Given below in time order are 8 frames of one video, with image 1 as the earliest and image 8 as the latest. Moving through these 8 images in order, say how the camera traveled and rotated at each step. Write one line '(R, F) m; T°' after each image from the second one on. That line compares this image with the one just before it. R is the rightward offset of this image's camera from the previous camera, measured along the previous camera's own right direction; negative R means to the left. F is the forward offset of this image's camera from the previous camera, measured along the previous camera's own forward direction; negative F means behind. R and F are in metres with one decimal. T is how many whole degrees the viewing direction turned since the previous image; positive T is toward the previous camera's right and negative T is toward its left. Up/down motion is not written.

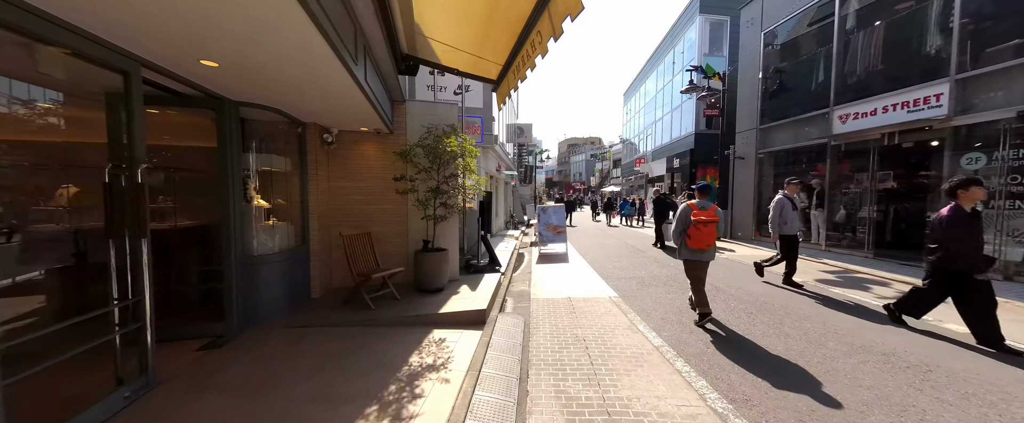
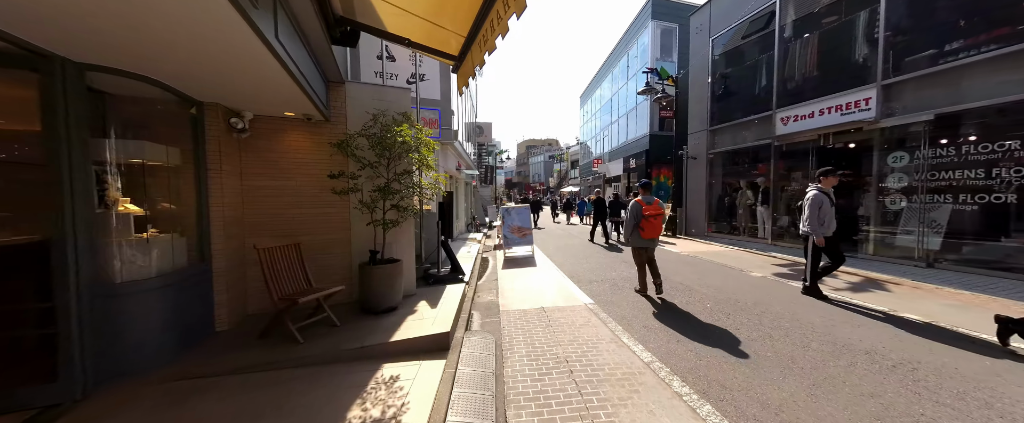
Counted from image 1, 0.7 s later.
(-0.1, +0.6) m; +8°
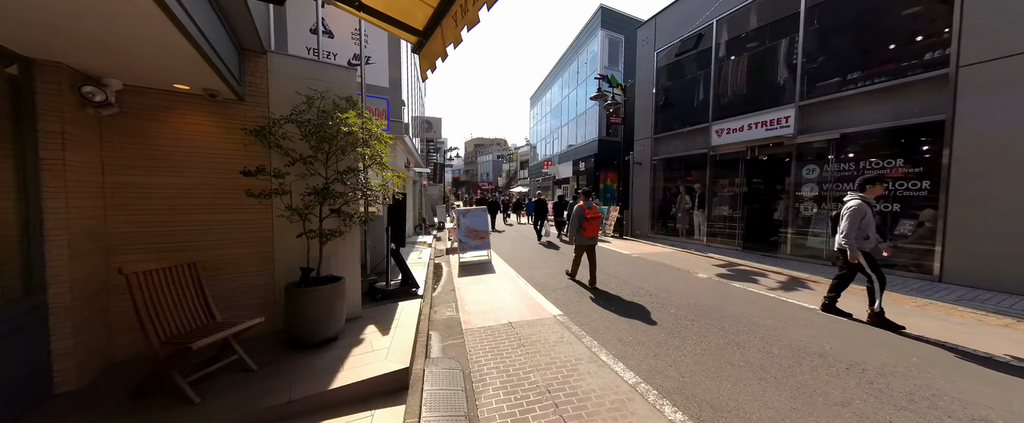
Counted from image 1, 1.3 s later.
(-0.3, +0.5) m; +10°
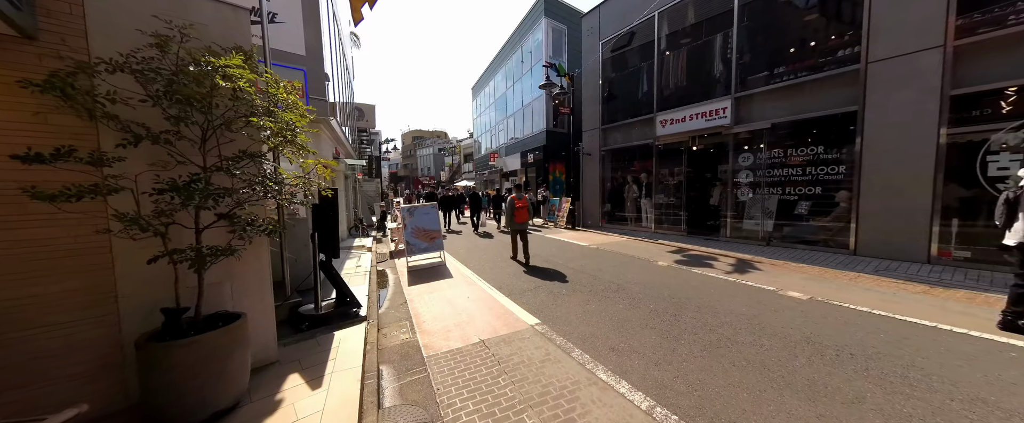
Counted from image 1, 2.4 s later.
(-0.3, +0.7) m; +11°
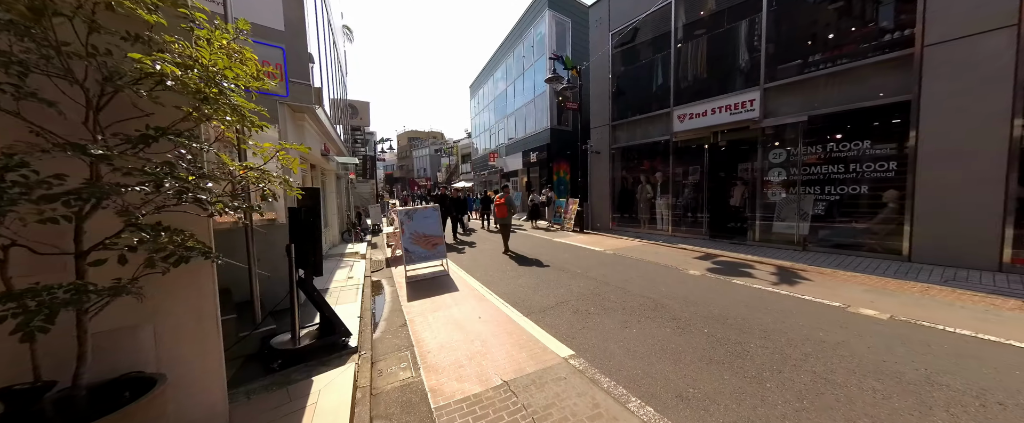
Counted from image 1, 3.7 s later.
(-0.3, +0.8) m; +1°
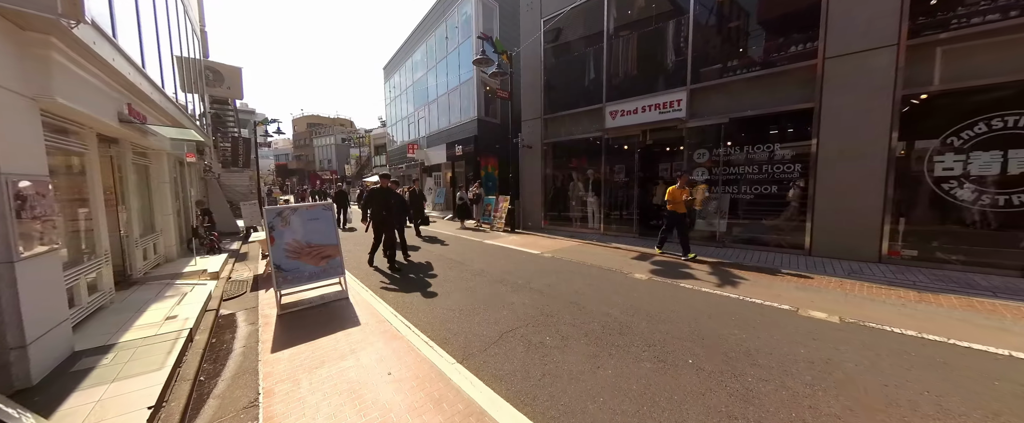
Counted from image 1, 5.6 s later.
(-0.1, +1.2) m; +15°
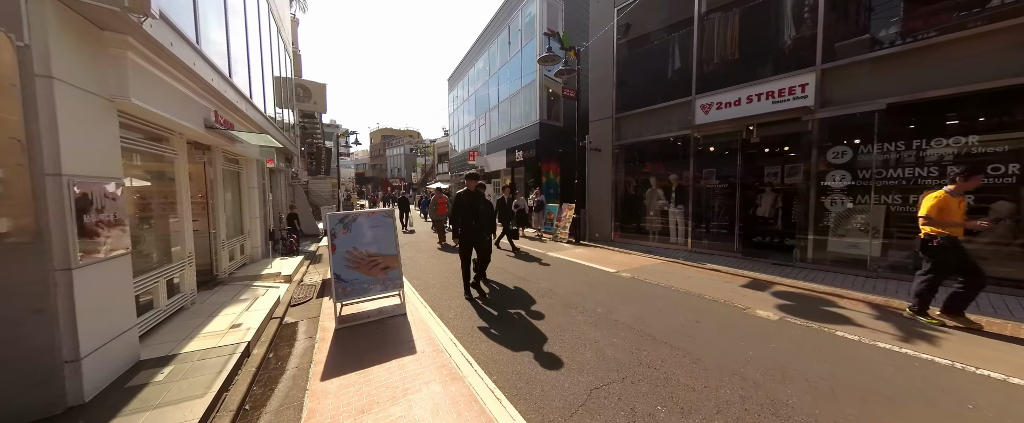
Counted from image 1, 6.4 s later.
(-0.4, +0.8) m; -11°
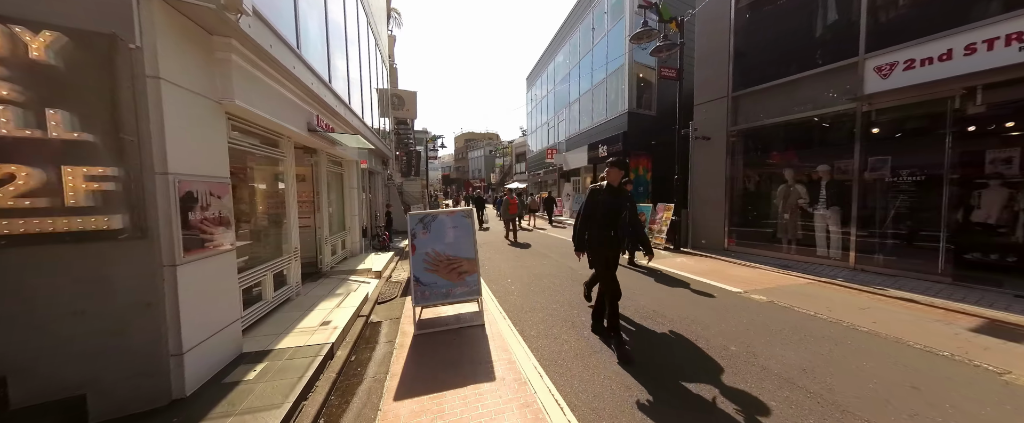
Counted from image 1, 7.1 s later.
(-0.2, +0.6) m; -15°
